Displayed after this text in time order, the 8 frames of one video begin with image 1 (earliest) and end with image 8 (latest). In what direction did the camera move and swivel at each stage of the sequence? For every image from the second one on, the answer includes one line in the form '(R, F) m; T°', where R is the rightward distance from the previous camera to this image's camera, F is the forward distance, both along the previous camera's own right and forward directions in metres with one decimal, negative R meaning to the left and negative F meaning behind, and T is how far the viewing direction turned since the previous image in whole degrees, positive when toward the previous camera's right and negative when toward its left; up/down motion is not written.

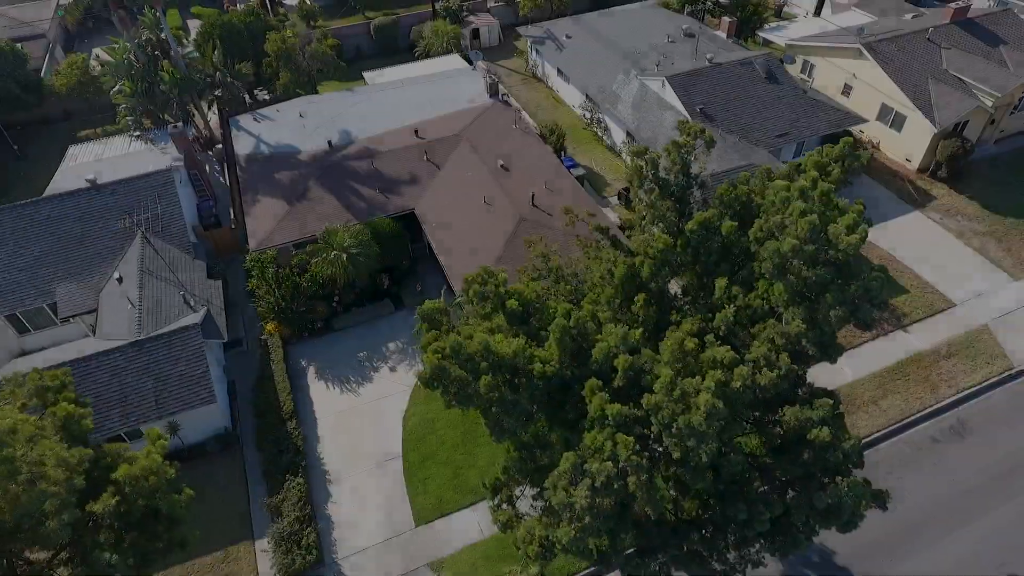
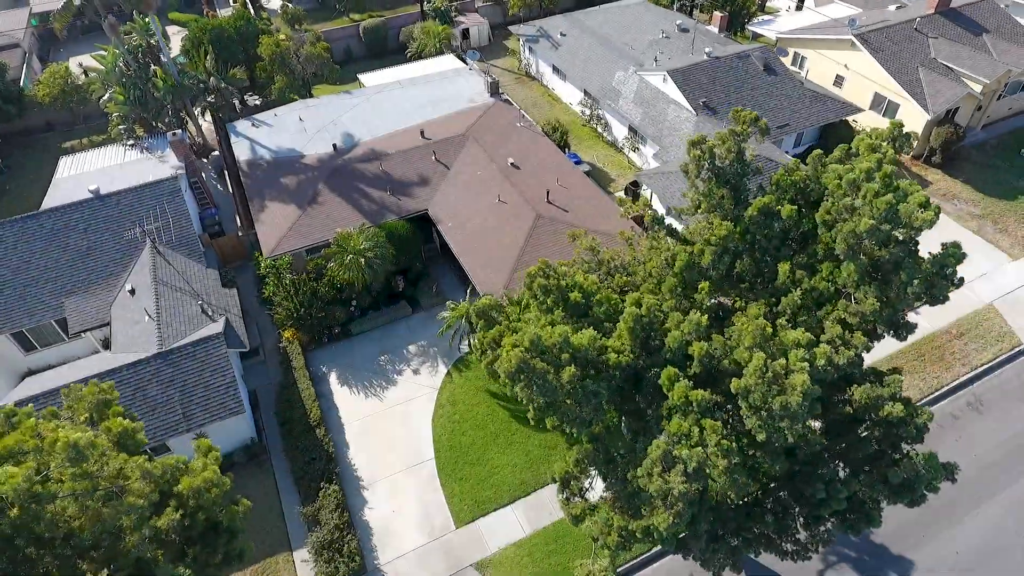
(-1.9, +0.1) m; +2°
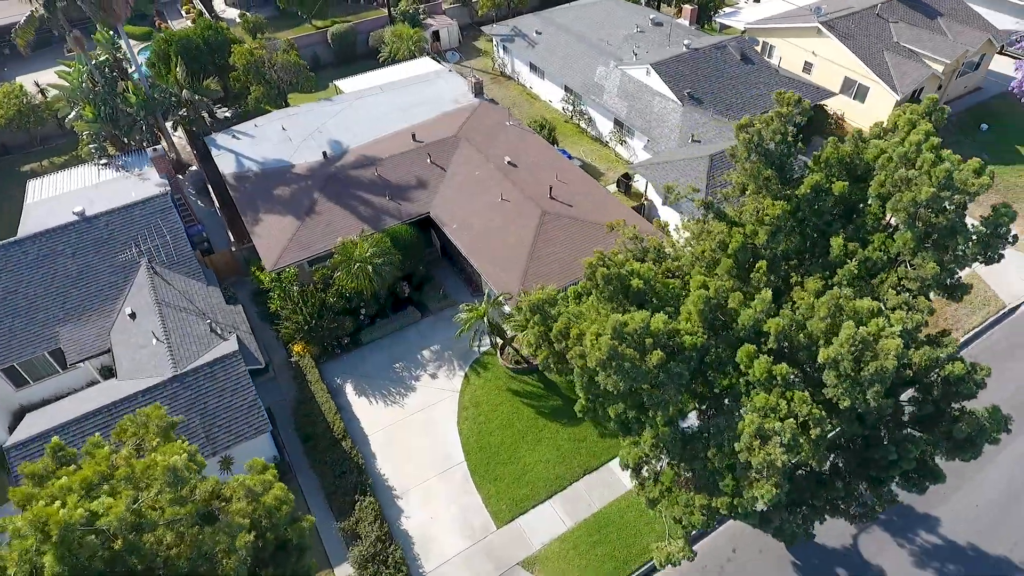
(-2.3, +0.1) m; +4°
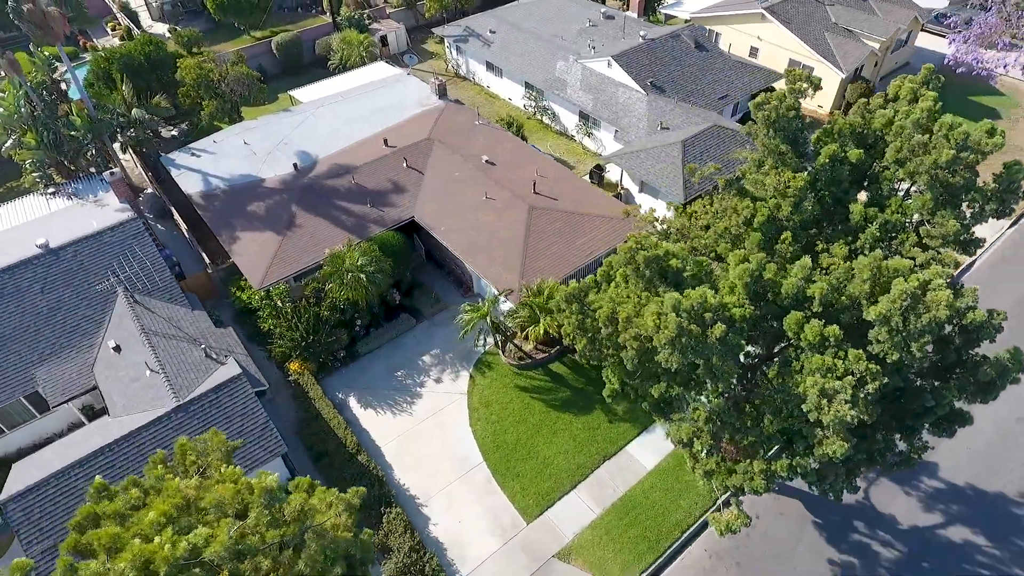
(-2.2, +0.1) m; +5°
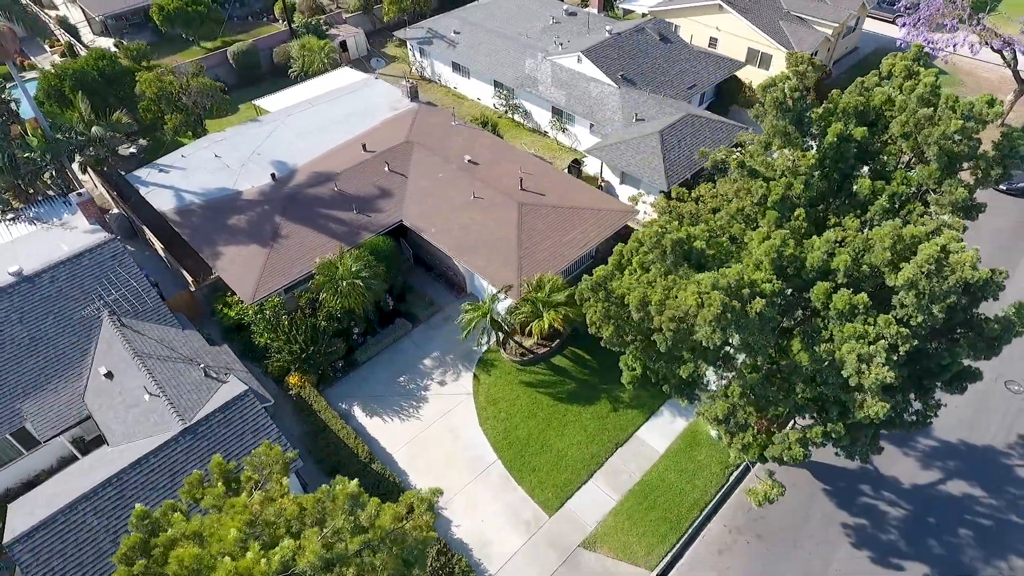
(-1.7, 0.0) m; +4°
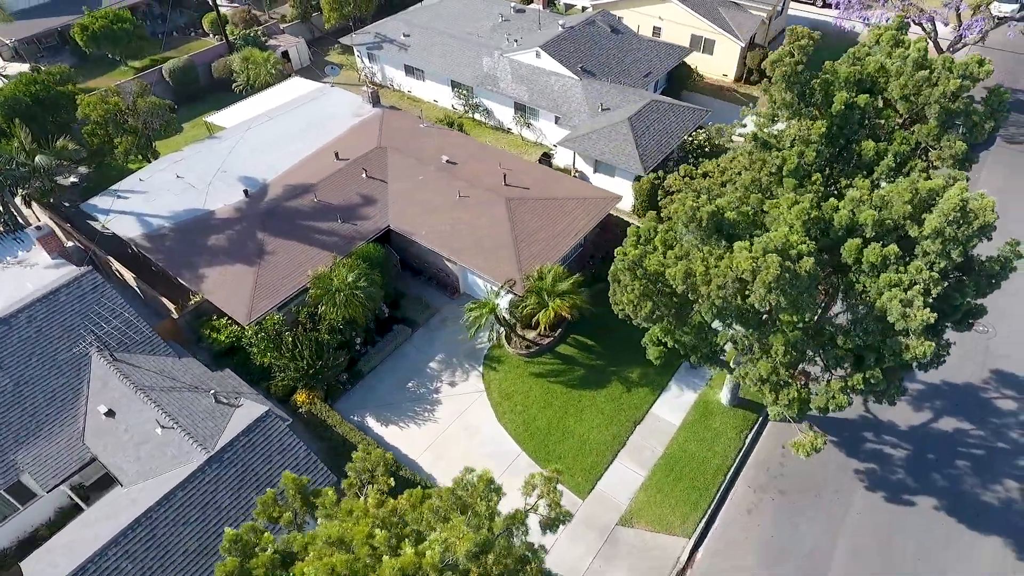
(-2.6, 0.0) m; +6°
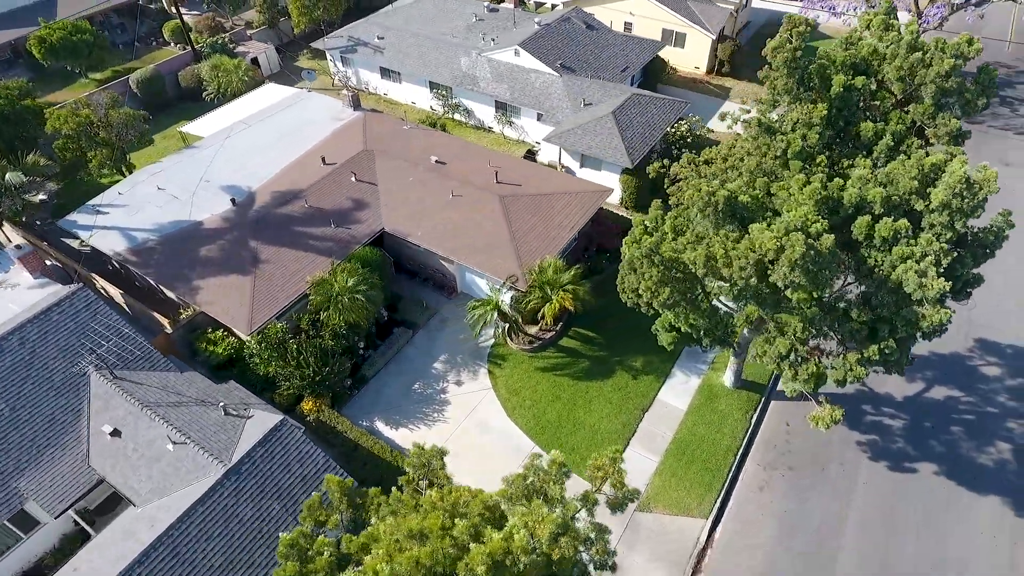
(-1.4, -0.1) m; +3°
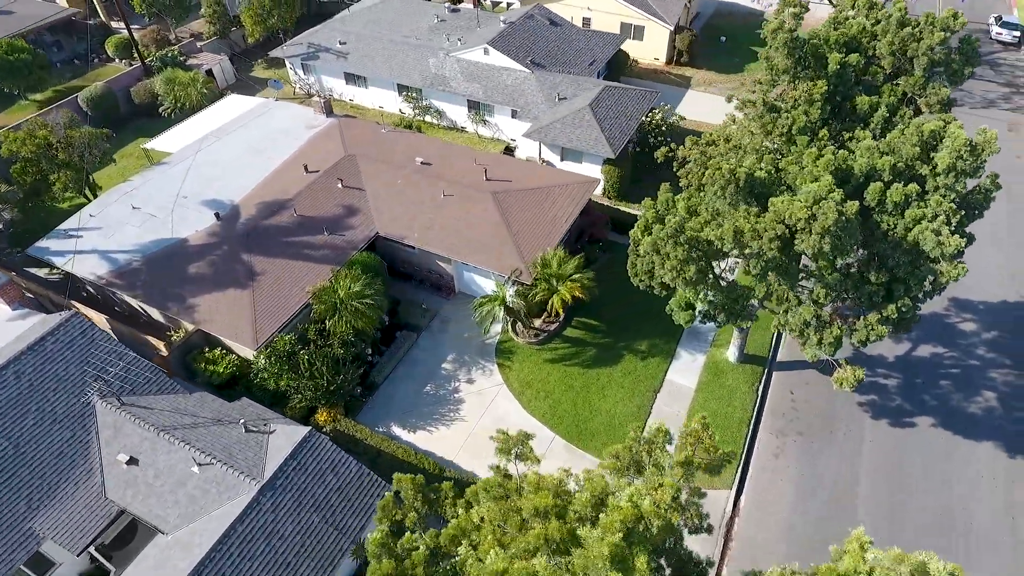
(-2.1, -0.1) m; +5°
